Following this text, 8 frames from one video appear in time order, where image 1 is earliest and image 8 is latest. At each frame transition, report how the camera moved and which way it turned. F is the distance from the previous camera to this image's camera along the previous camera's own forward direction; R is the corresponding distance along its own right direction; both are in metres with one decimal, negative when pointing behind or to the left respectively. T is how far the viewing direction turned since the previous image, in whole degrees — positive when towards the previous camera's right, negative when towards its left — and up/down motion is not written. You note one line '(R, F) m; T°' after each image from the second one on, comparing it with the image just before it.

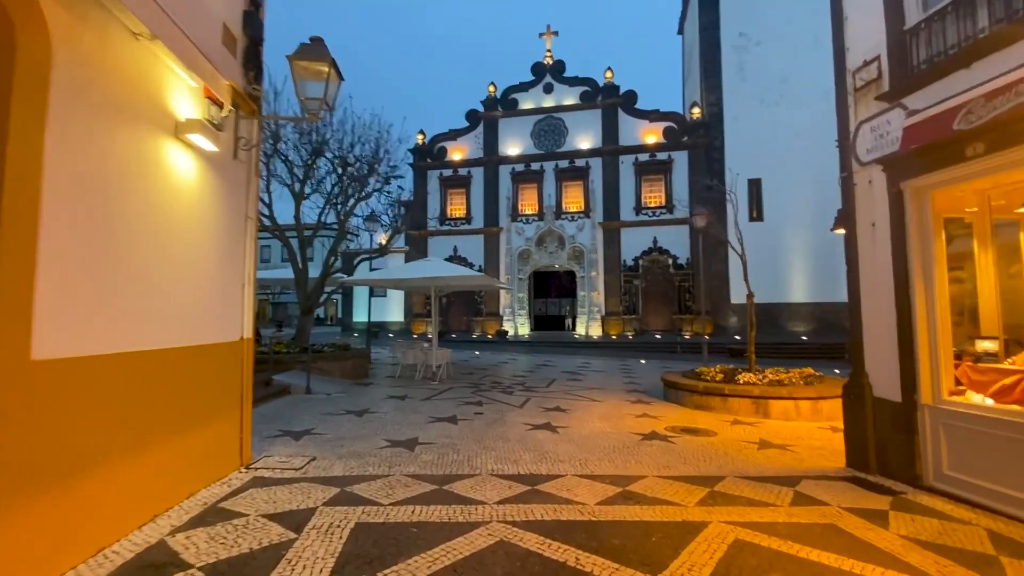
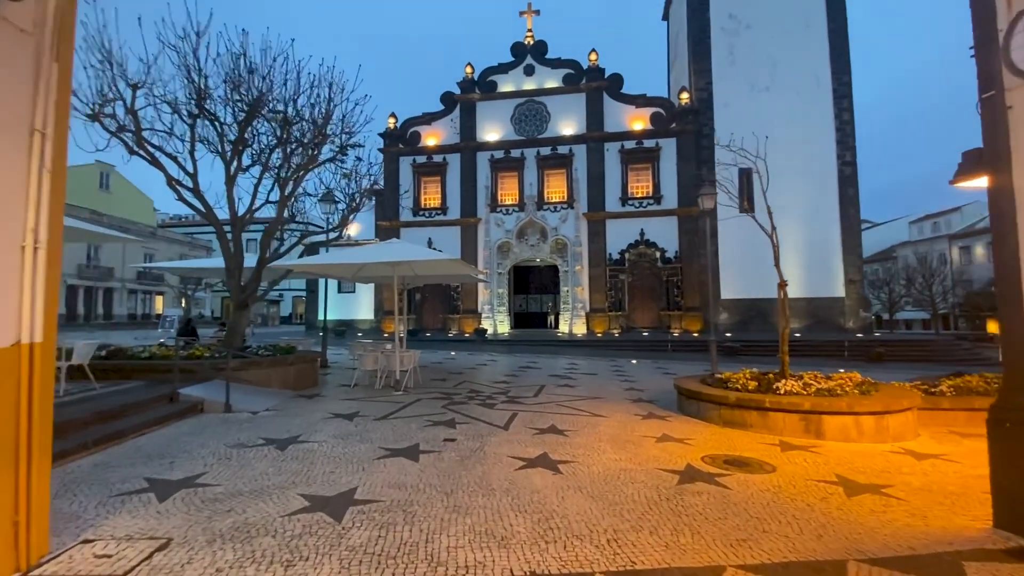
(-0.1, +2.0) m; +3°
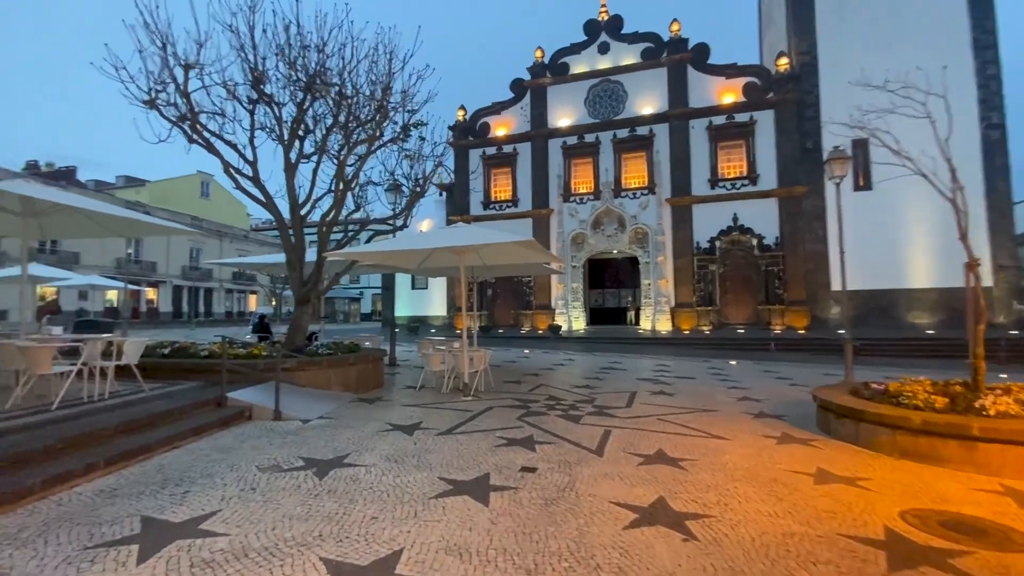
(-0.2, +1.4) m; -8°
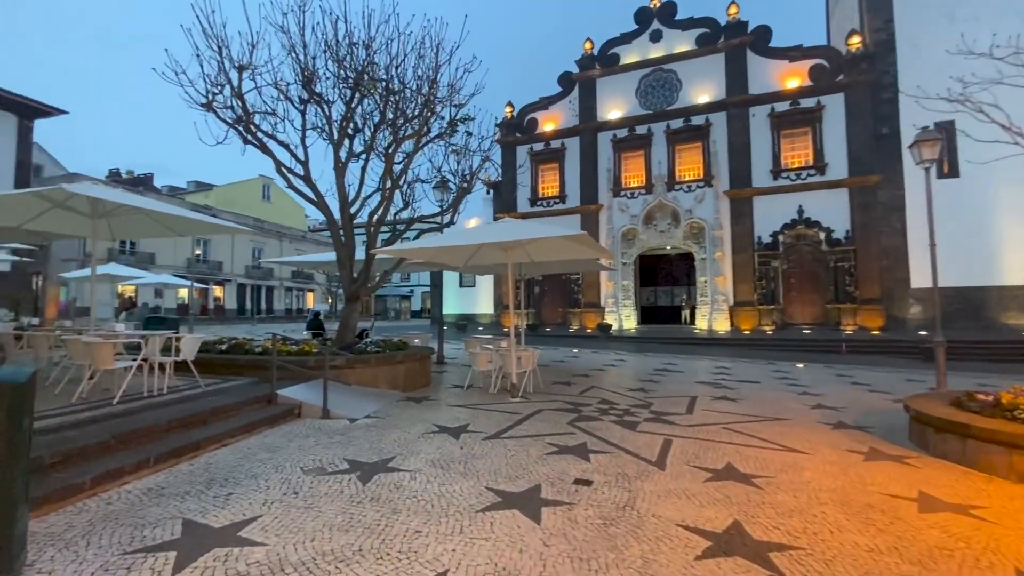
(0.0, +0.3) m; -6°
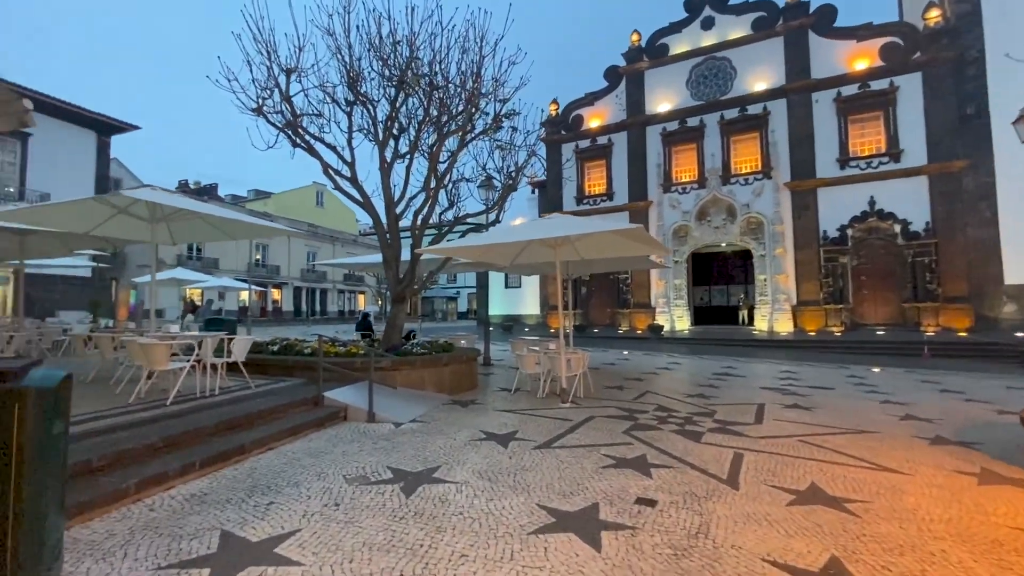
(-0.1, +0.3) m; -5°
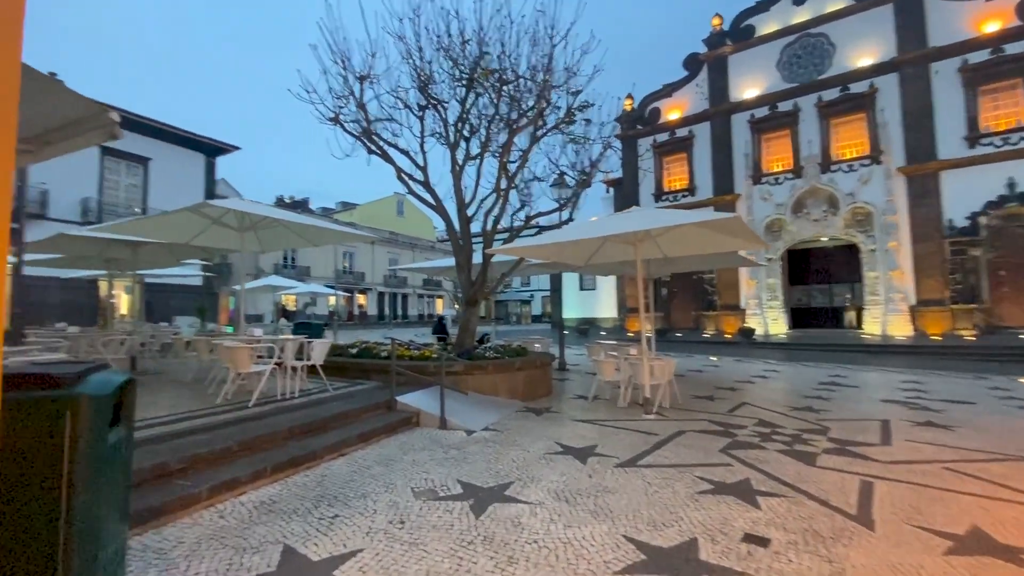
(0.0, +0.4) m; -9°
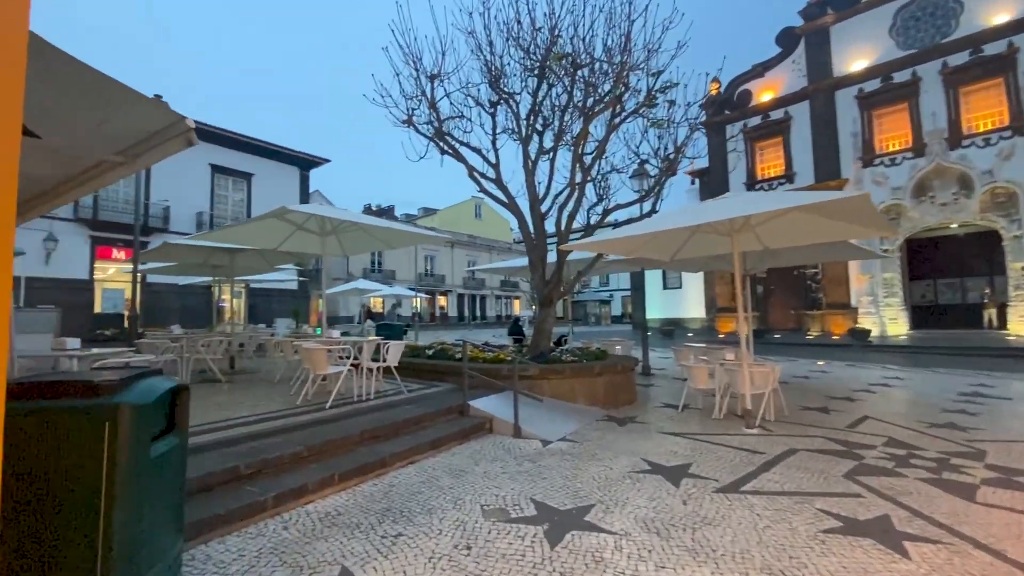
(0.0, +0.4) m; -9°
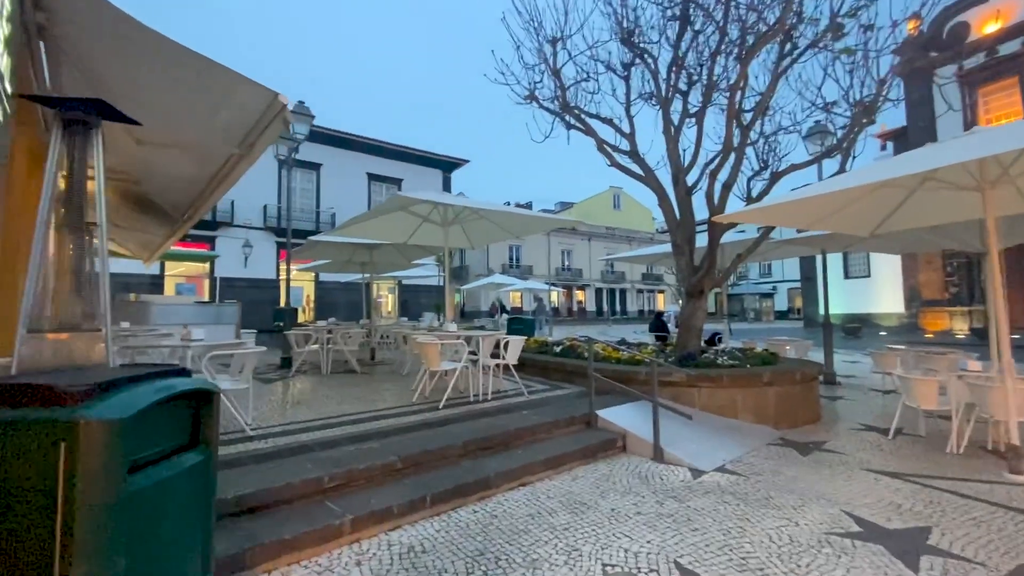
(+0.1, +0.9) m; -17°
